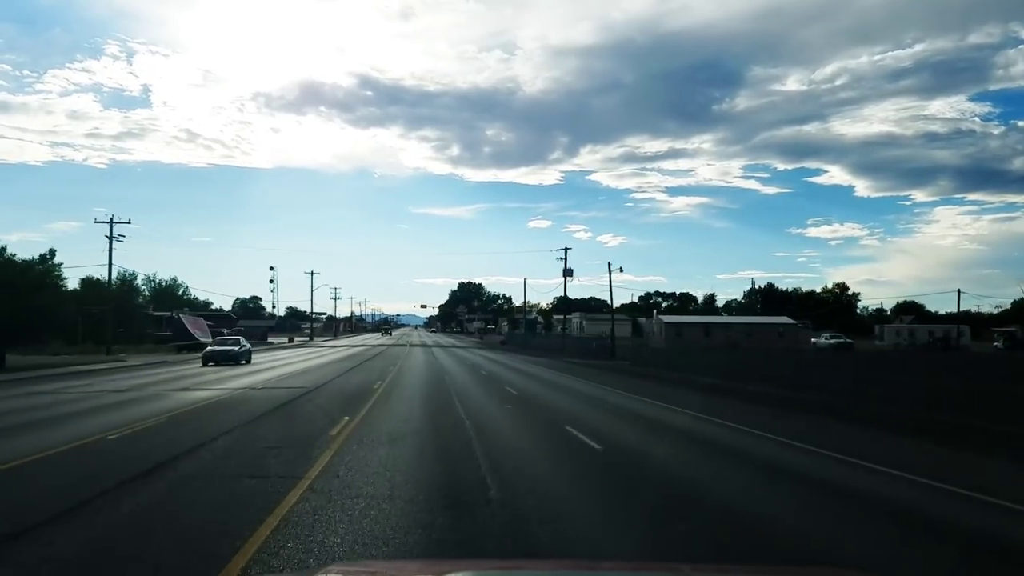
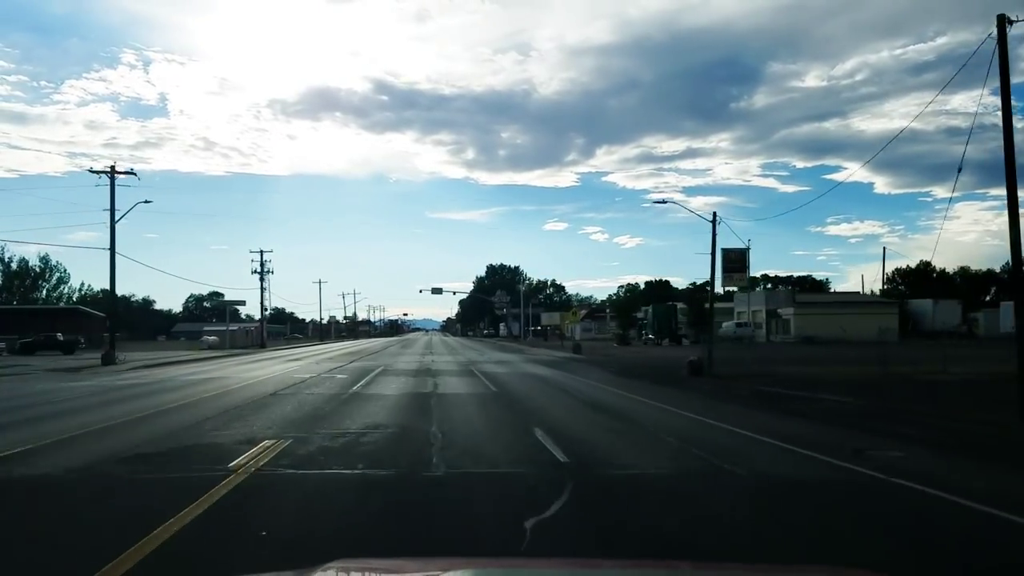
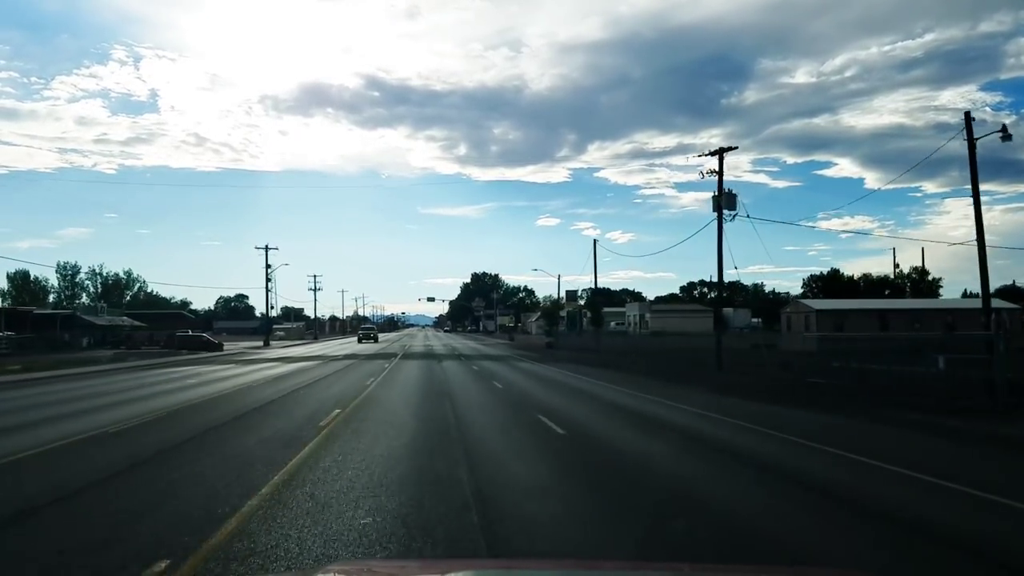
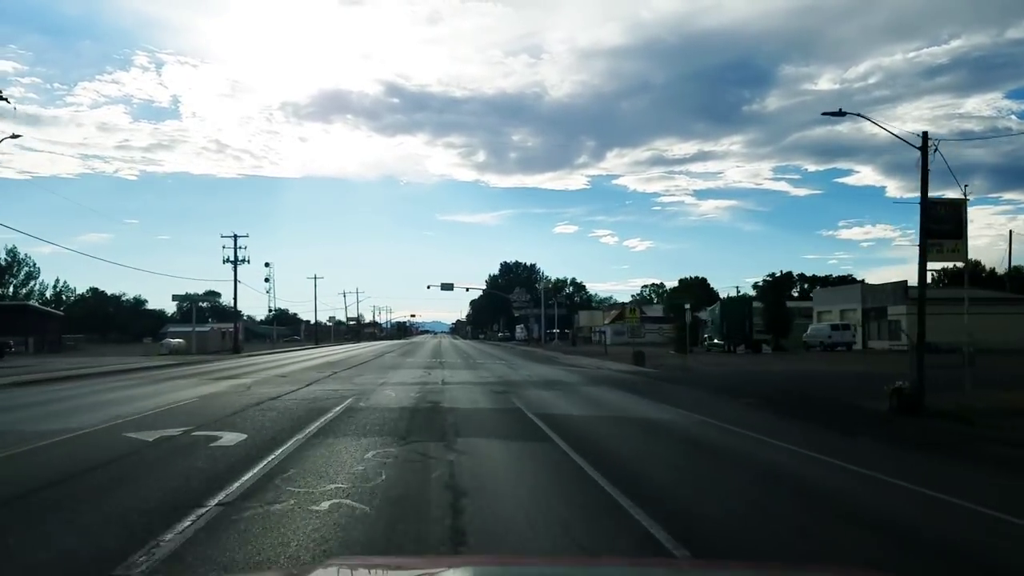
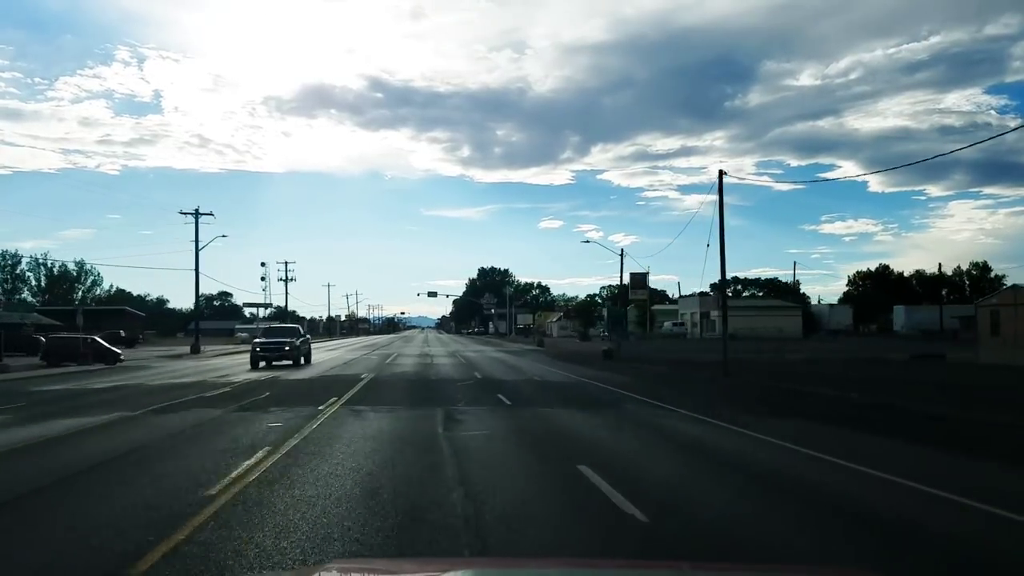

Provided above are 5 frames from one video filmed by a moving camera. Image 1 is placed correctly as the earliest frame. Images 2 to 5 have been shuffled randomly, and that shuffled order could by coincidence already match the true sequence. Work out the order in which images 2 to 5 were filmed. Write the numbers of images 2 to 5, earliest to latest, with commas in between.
3, 5, 2, 4
